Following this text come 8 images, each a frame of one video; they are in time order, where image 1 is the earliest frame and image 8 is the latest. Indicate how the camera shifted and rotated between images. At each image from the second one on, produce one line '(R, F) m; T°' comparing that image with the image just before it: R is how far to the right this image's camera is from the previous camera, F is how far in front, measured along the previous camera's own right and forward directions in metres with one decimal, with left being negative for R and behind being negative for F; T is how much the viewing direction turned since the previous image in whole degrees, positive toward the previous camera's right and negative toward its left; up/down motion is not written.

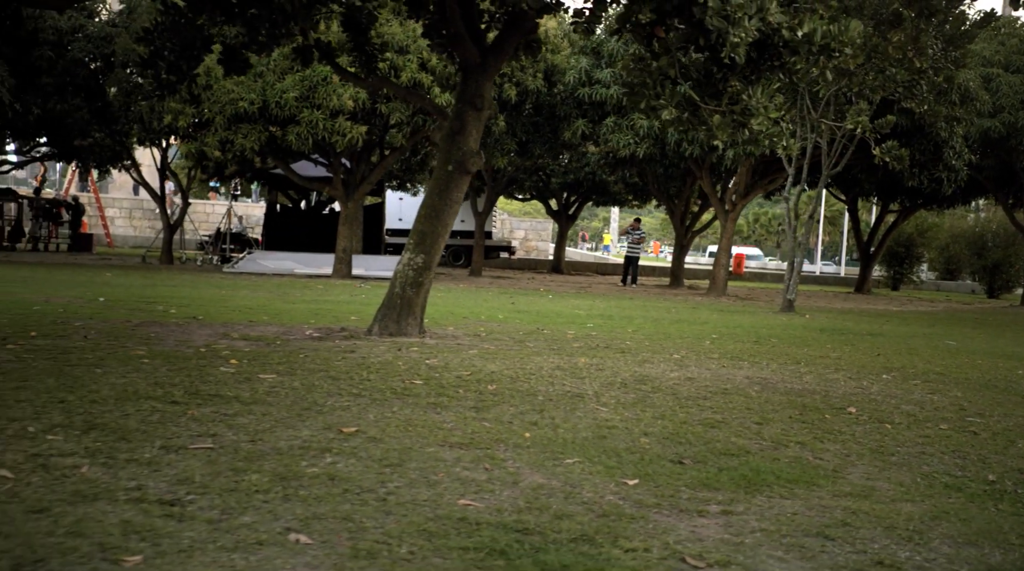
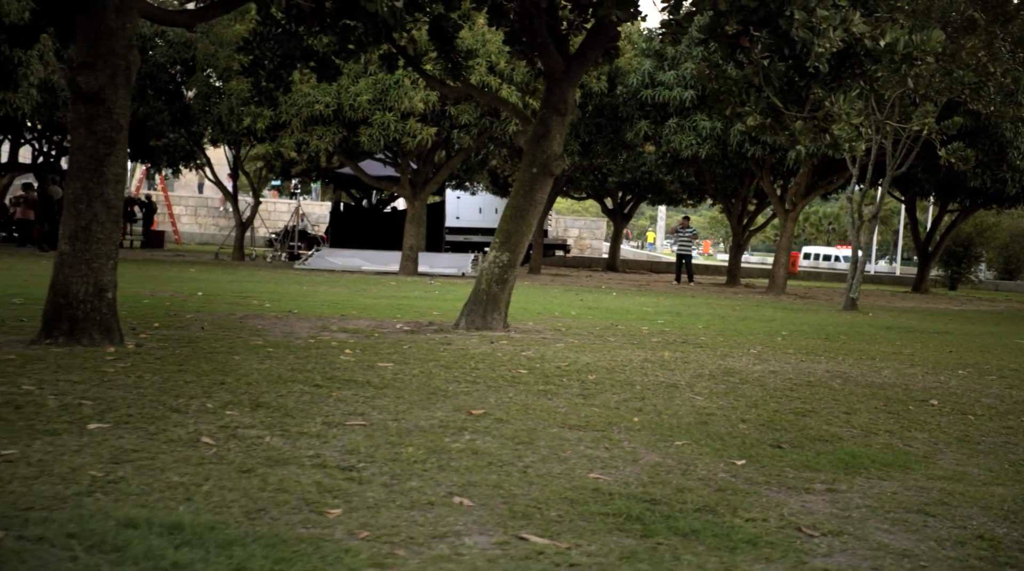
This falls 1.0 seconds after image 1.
(-0.4, -0.7) m; -3°
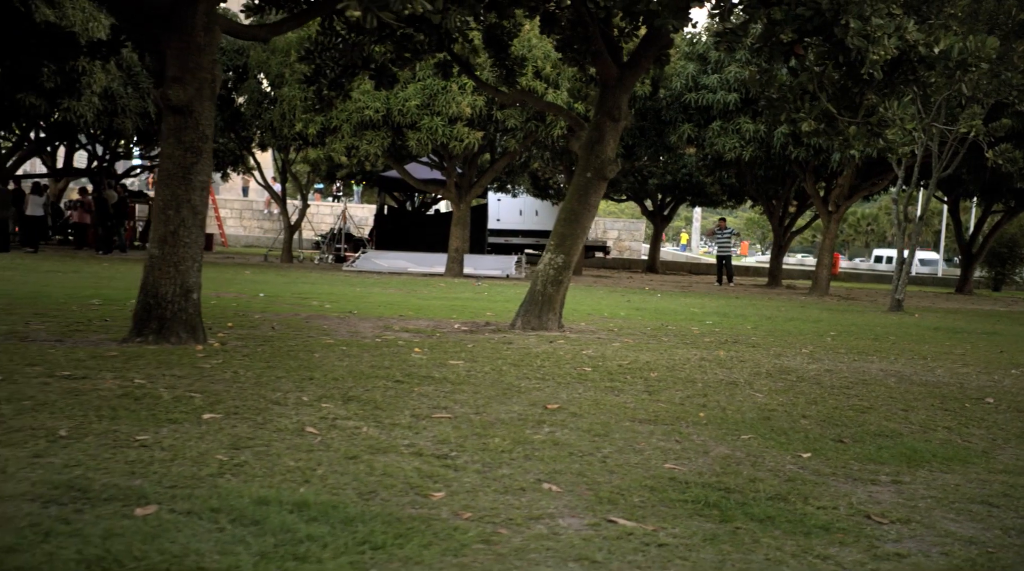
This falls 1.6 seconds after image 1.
(-0.3, -0.4) m; -2°
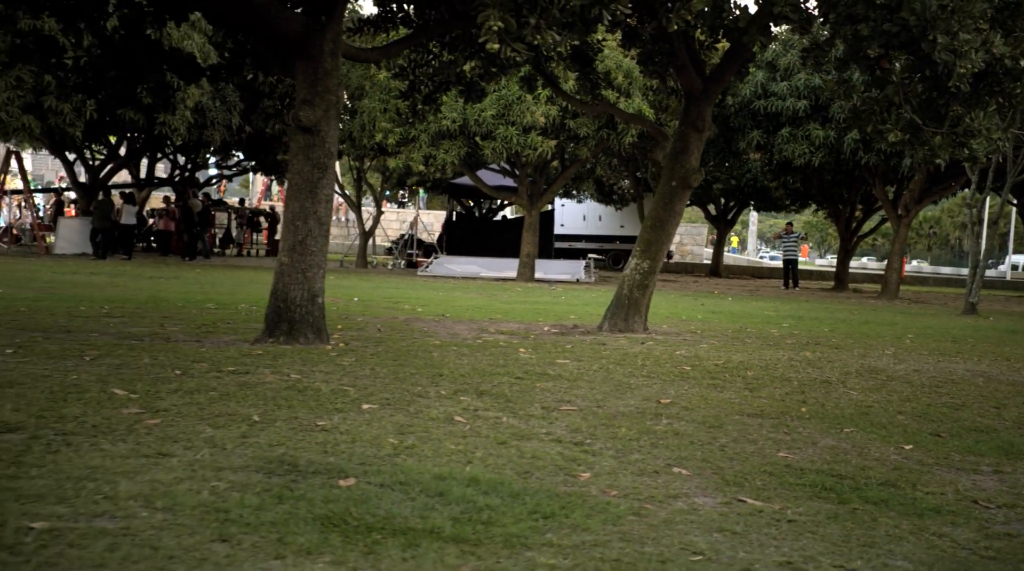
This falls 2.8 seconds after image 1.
(-0.4, -0.7) m; -3°
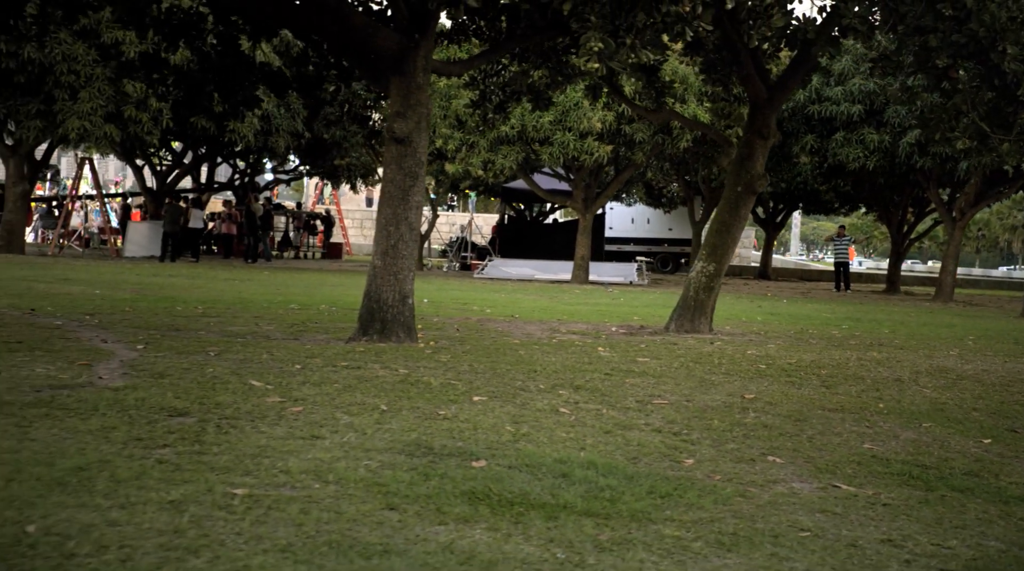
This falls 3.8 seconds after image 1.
(-0.3, -0.5) m; -2°
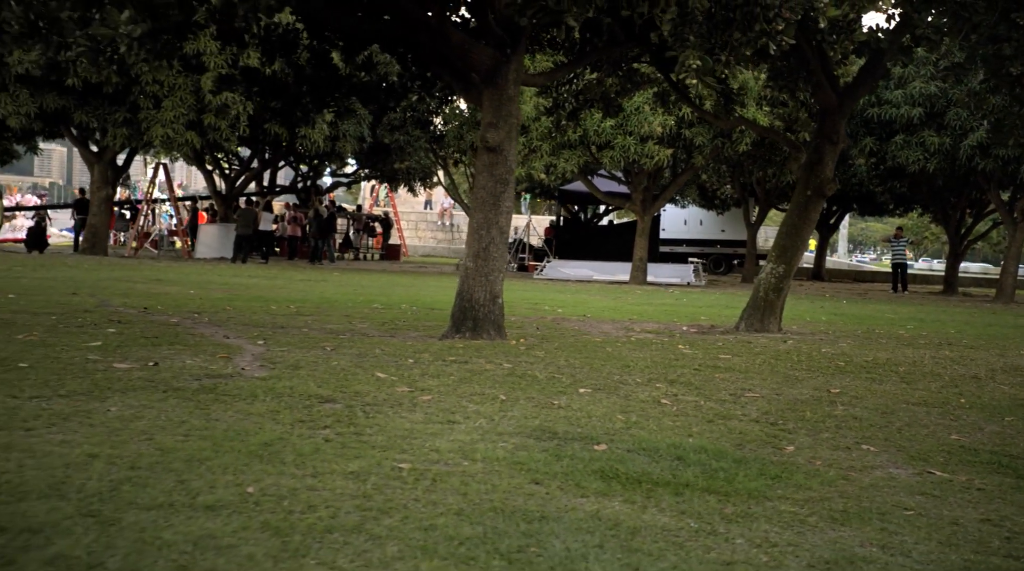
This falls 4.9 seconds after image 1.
(-0.4, -0.5) m; -3°
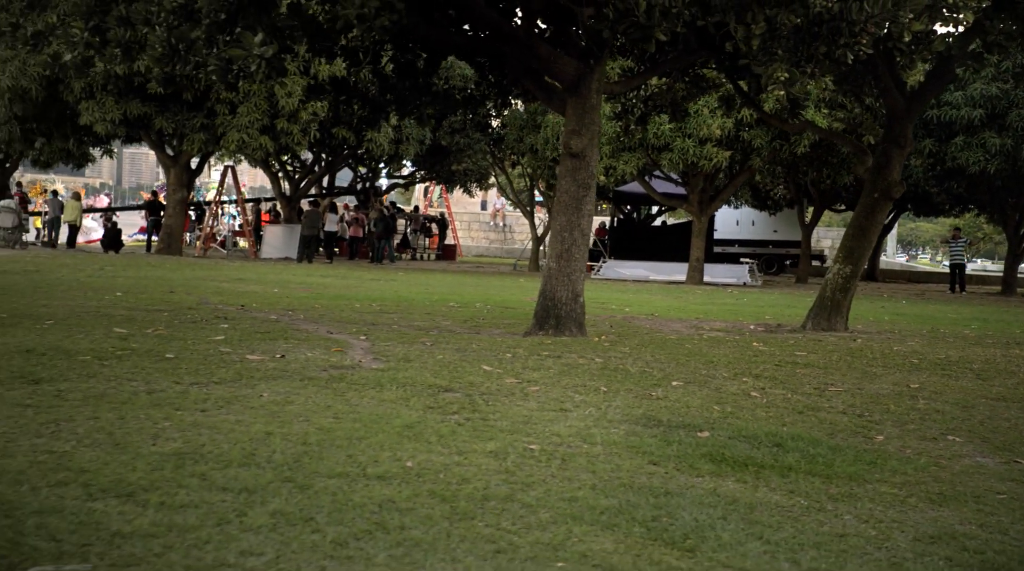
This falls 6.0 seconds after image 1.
(-0.3, -0.4) m; -2°
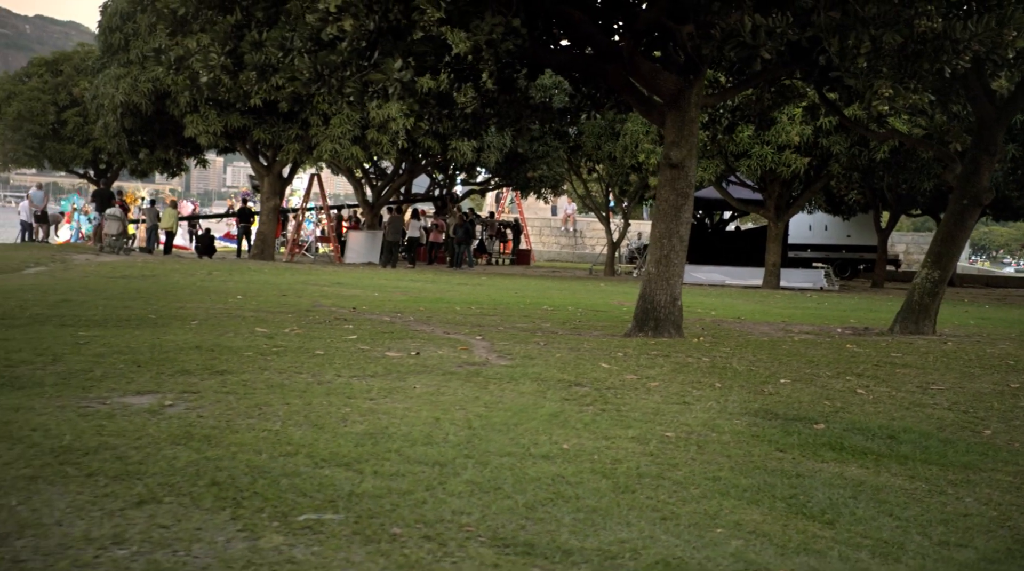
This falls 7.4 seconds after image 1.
(-0.3, -0.5) m; -3°
